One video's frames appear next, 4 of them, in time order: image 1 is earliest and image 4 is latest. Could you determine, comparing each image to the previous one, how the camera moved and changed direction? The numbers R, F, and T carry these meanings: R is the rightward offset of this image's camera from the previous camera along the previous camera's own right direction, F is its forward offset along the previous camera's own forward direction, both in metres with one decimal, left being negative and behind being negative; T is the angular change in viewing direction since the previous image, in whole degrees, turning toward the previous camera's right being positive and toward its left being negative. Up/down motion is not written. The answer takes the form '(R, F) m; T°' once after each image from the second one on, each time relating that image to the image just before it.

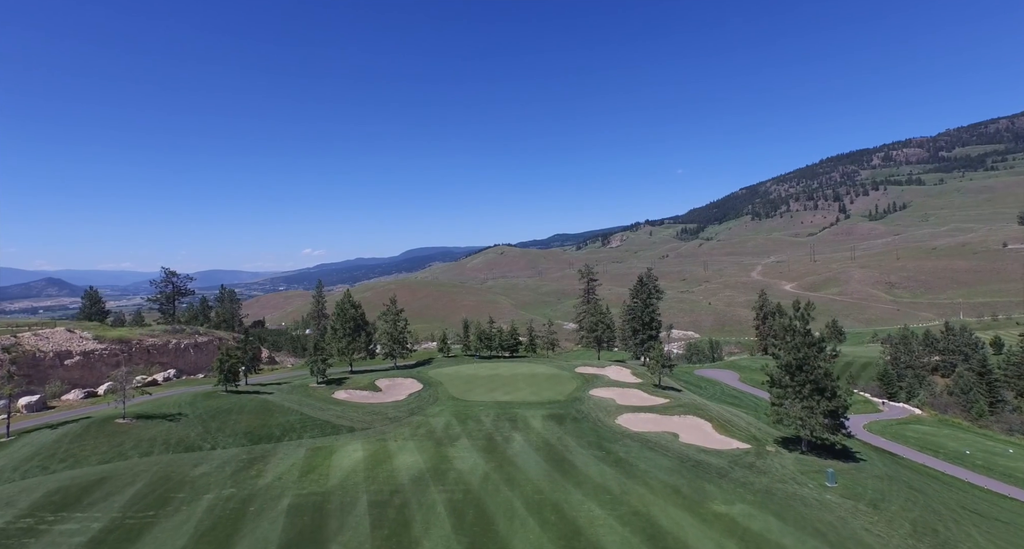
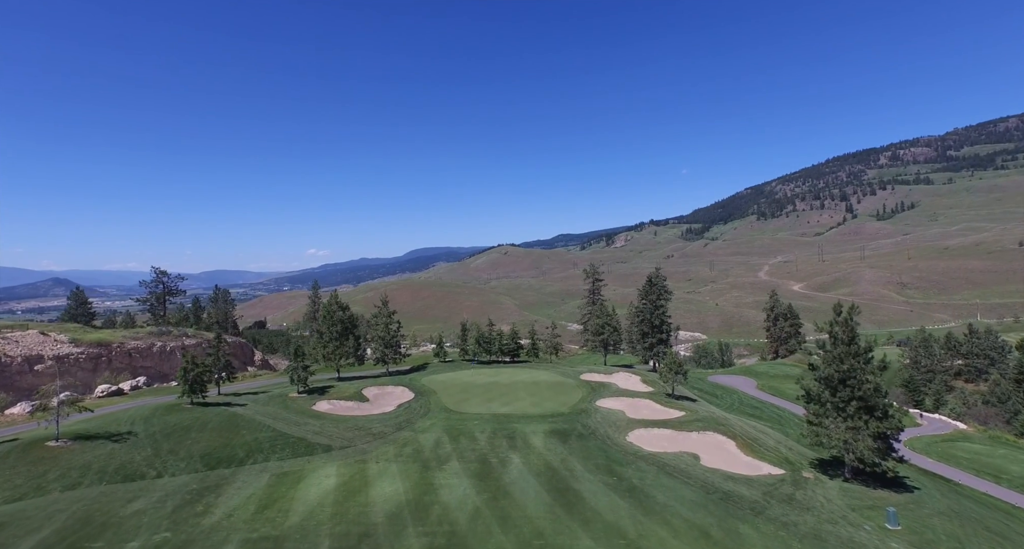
(+0.4, +4.6) m; 0°
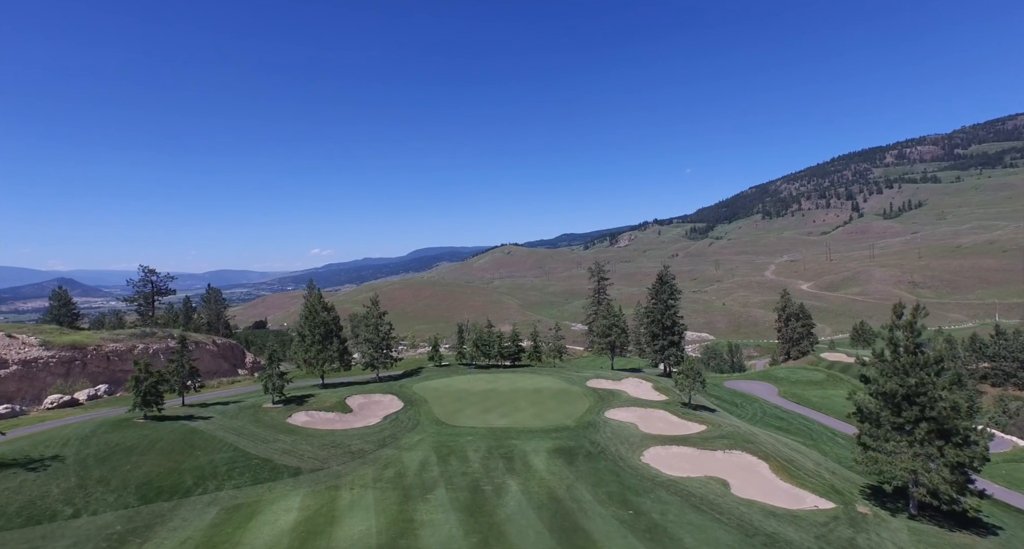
(+0.3, +4.9) m; 0°
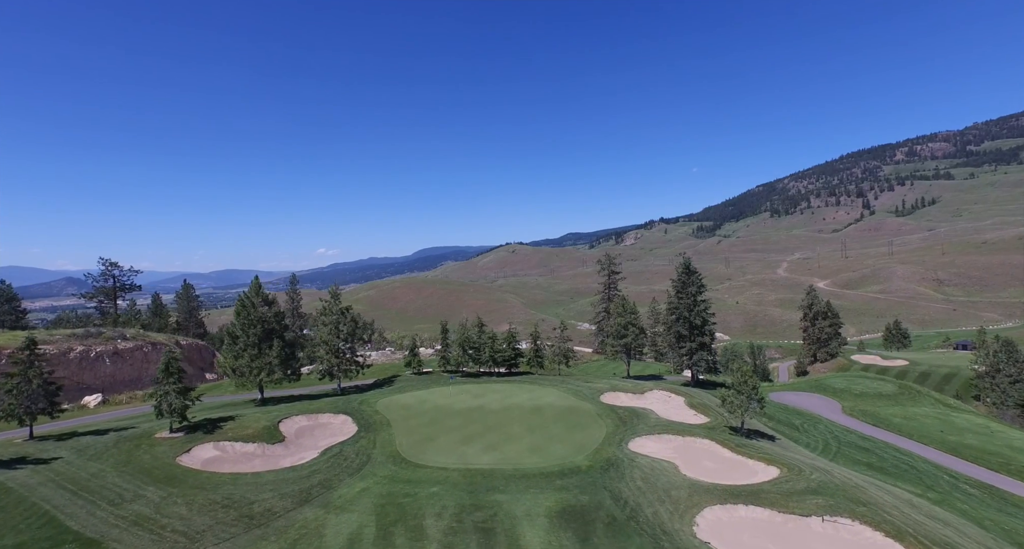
(+0.9, +12.0) m; -1°
